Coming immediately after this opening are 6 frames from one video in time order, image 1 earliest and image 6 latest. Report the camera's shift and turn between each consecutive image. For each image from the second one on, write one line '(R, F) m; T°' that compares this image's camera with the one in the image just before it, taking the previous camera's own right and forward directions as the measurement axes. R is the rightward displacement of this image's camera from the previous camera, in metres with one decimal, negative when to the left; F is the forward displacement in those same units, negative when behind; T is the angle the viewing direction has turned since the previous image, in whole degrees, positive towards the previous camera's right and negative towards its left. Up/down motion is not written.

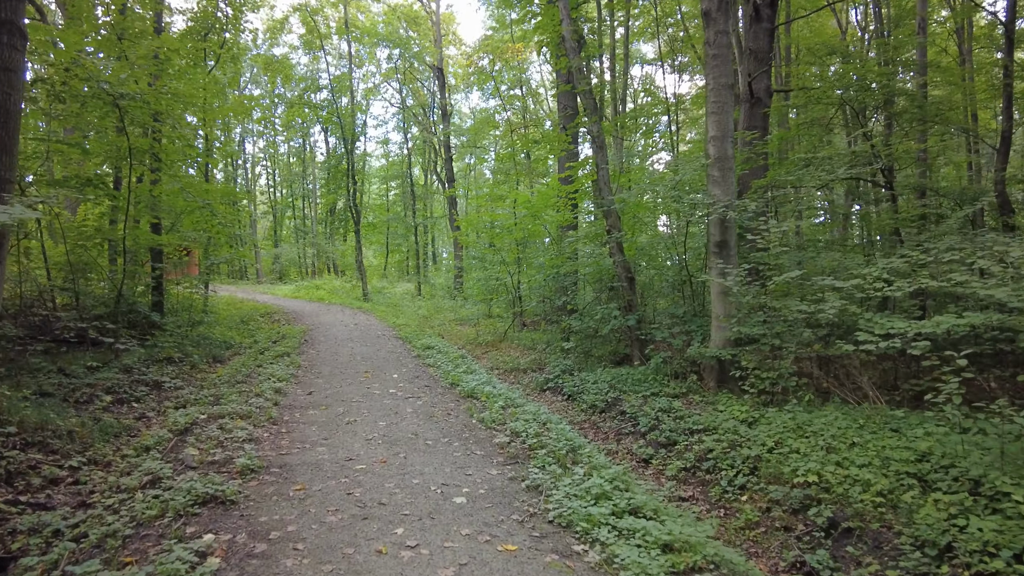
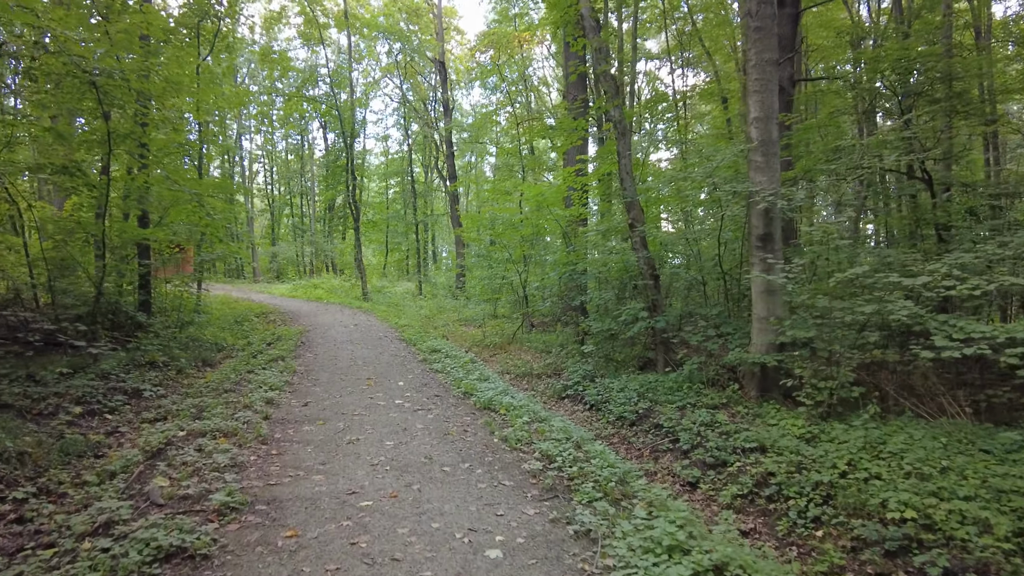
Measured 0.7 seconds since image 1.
(-0.2, +0.7) m; 0°
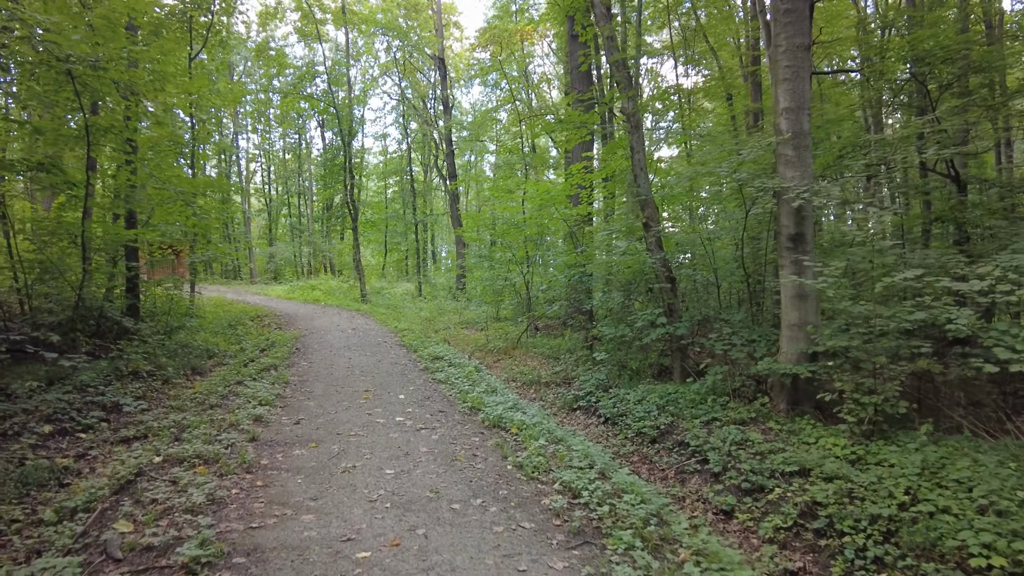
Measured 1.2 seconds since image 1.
(-0.1, +0.5) m; 0°
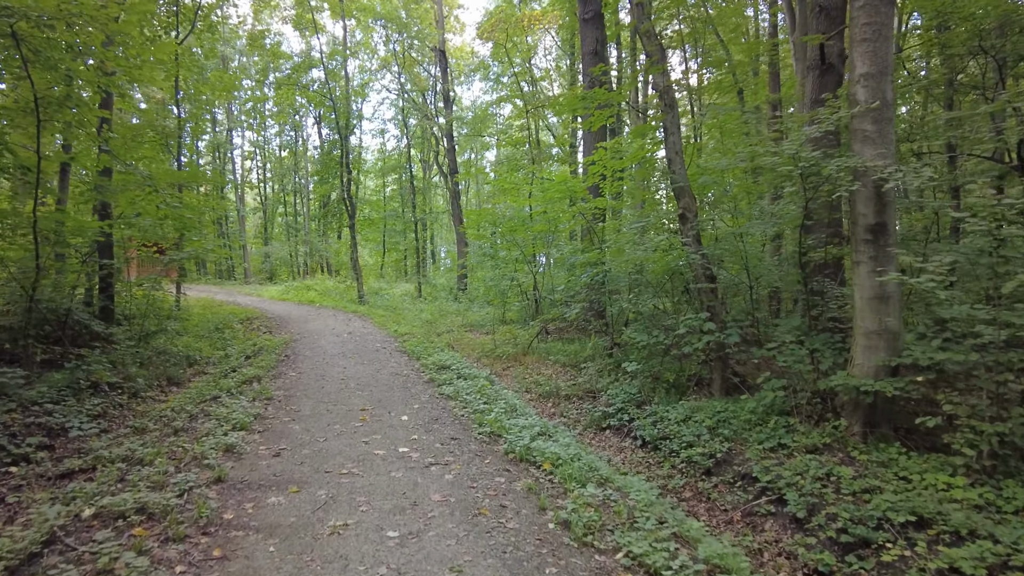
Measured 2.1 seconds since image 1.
(-0.2, +0.9) m; 0°
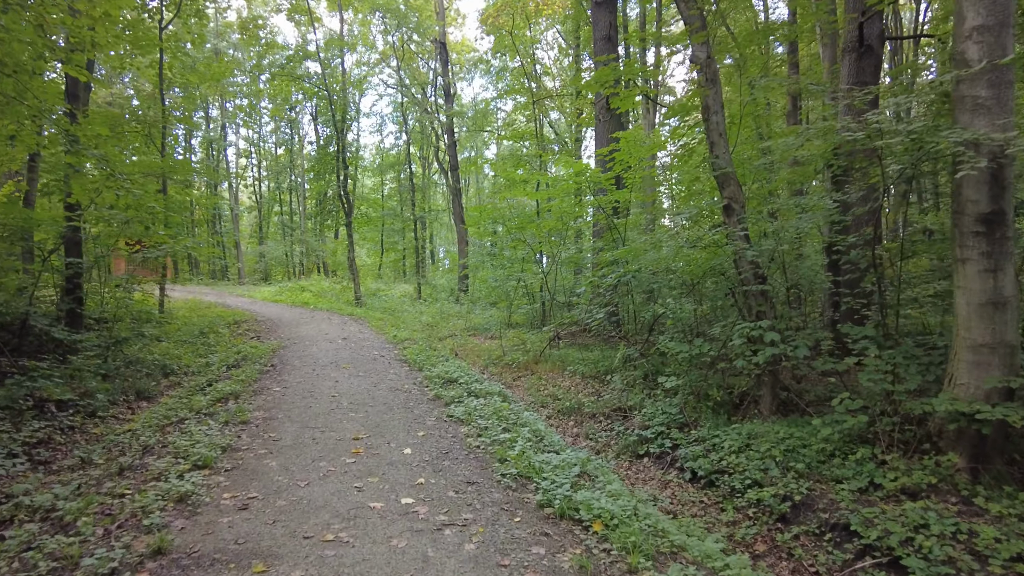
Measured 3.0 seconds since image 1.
(-0.2, +0.9) m; 0°
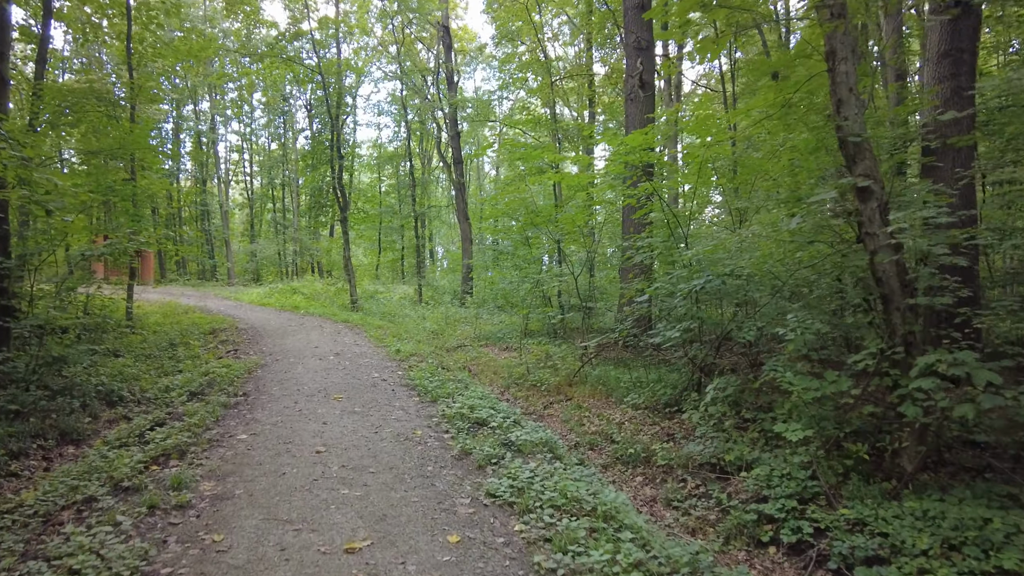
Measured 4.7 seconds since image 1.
(-0.4, +1.6) m; 0°
